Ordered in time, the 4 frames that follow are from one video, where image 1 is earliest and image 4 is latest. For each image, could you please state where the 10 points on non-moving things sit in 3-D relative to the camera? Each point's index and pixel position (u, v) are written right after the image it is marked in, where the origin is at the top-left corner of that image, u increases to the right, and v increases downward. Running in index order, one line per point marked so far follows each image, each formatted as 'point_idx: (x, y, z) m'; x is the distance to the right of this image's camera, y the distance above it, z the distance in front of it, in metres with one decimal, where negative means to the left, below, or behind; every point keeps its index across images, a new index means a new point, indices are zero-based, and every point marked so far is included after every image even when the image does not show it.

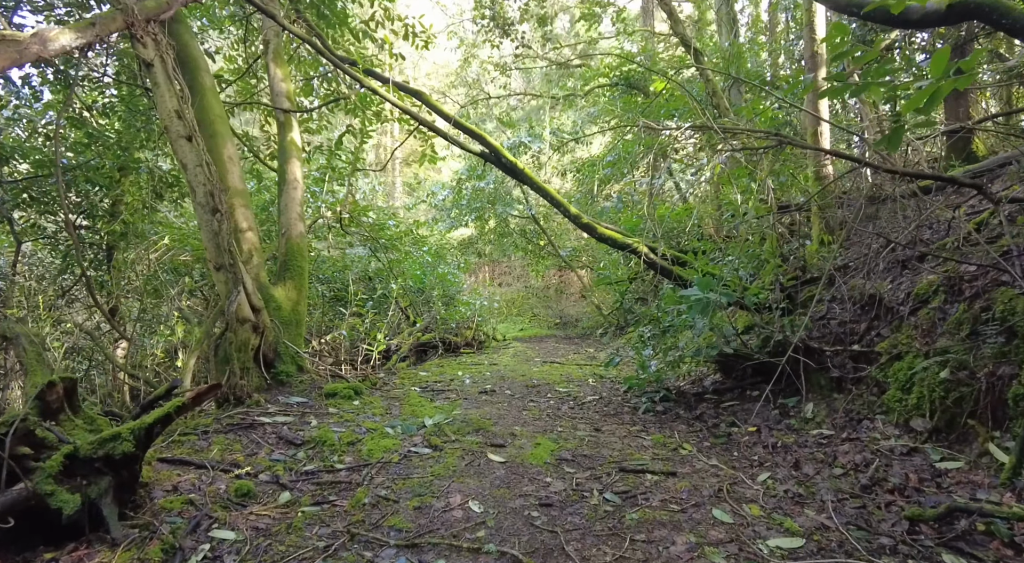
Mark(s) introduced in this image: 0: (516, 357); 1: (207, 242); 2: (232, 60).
0: (0.0, -0.9, +7.9) m
1: (-1.9, +0.2, +3.9) m
2: (-3.4, +2.7, +7.8) m
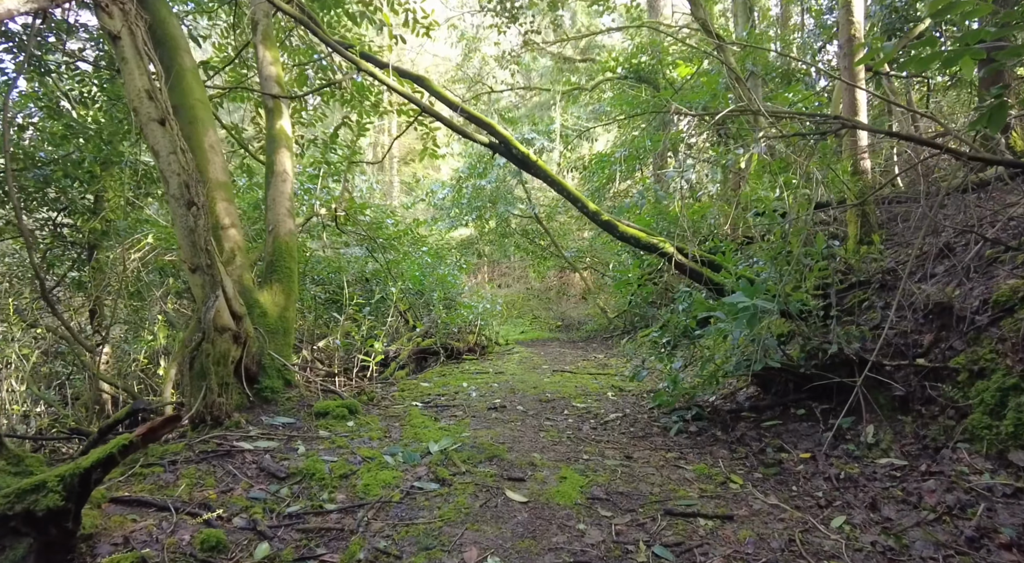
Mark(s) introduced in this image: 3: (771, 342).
0: (+0.1, -1.0, +7.5) m
1: (-1.8, +0.2, +3.5) m
2: (-3.3, +2.7, +7.3) m
3: (+1.4, -0.3, +3.6) m
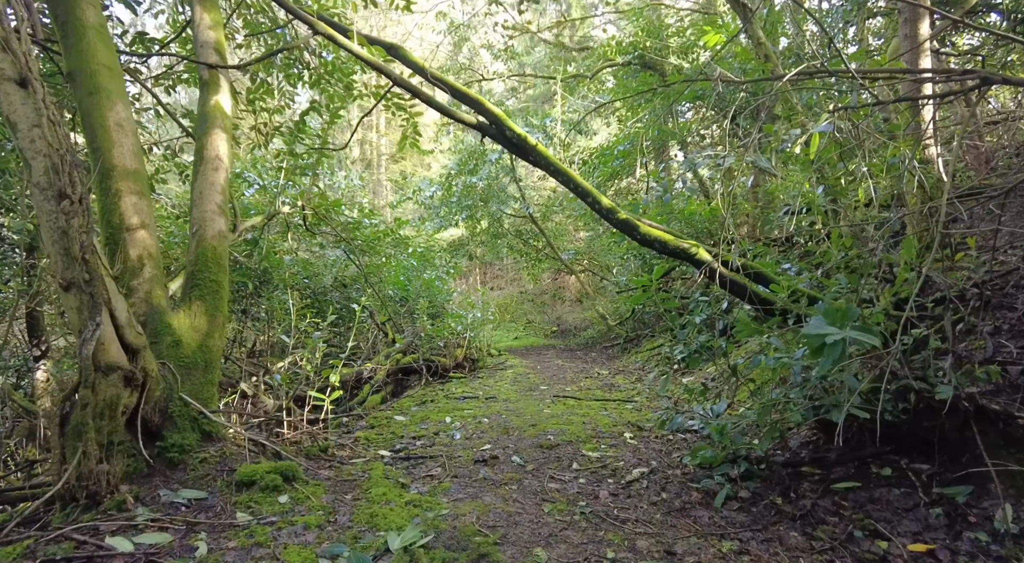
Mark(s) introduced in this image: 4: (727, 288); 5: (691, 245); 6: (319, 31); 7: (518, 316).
0: (0.0, -1.1, +6.5) m
1: (-1.8, +0.1, +2.5) m
2: (-3.4, +2.6, +6.3) m
3: (+1.4, -0.4, +2.6) m
4: (+1.2, 0.0, +3.6) m
5: (+1.1, +0.2, +3.8) m
6: (-1.4, +1.9, +4.8) m
7: (+0.2, -0.8, +14.3) m
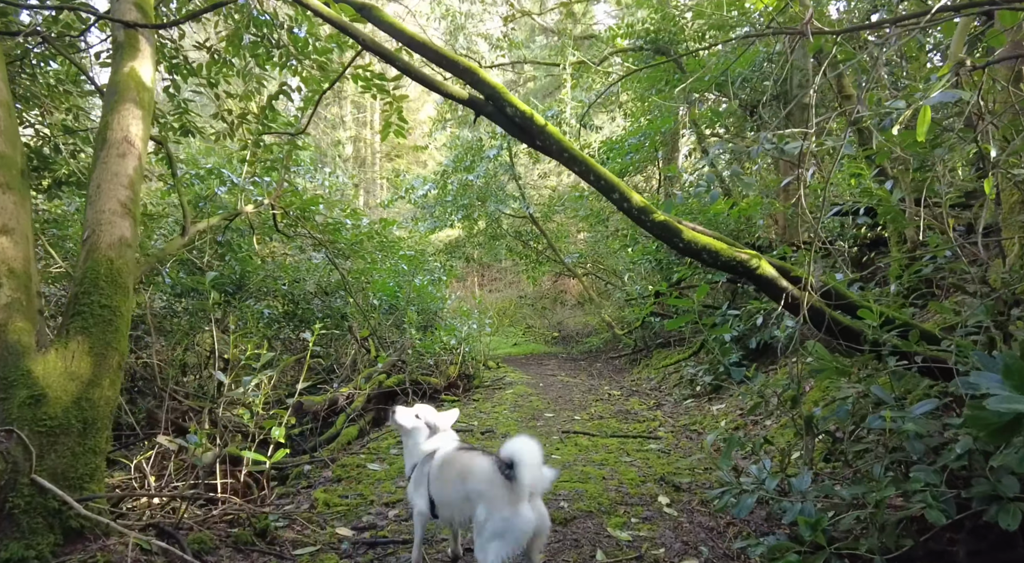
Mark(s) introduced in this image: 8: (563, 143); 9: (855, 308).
0: (0.0, -1.2, +5.7) m
1: (-1.8, +0.1, +1.6) m
2: (-3.4, +2.5, +5.4) m
3: (+1.4, -0.5, +1.8) m
4: (+1.2, -0.1, +2.7) m
5: (+1.1, +0.1, +3.0) m
6: (-1.4, +1.8, +3.9) m
7: (+0.1, -0.9, +13.4) m
8: (+0.2, +0.7, +3.2) m
9: (+1.5, -0.1, +2.9) m
